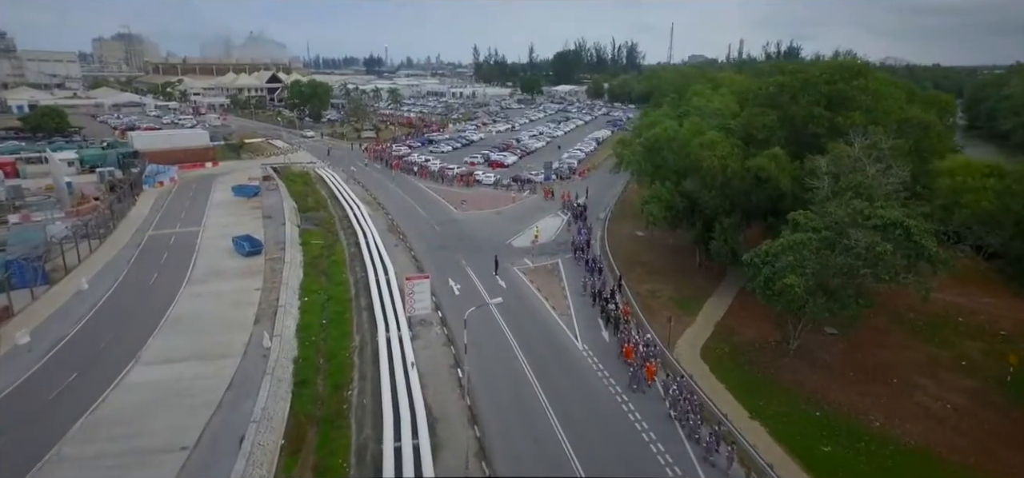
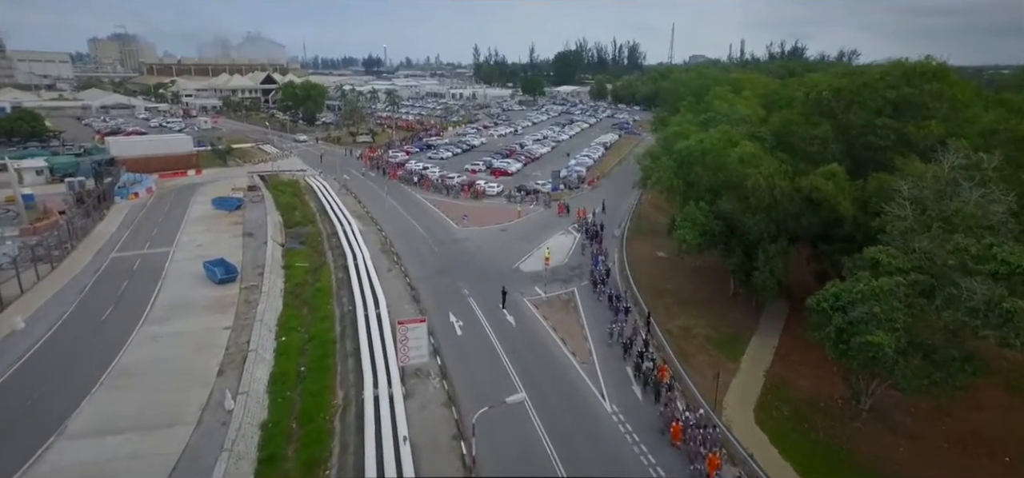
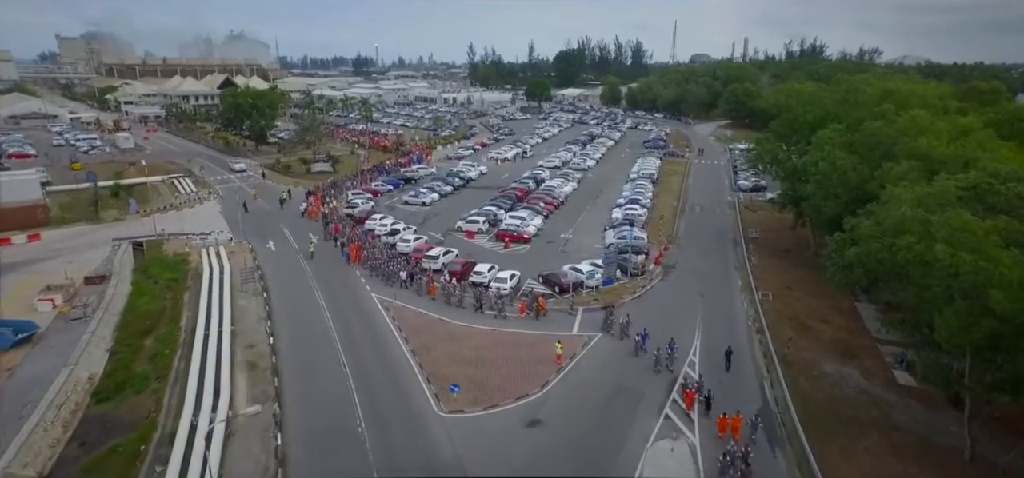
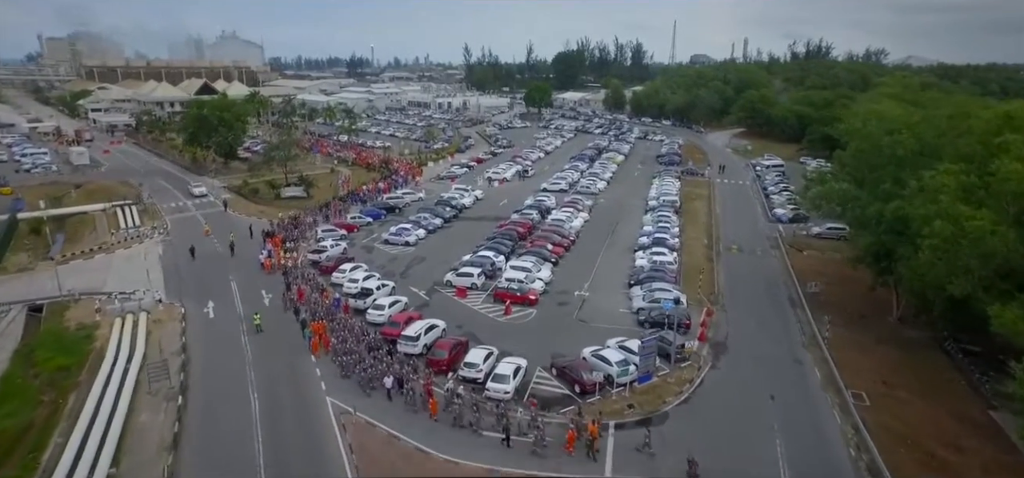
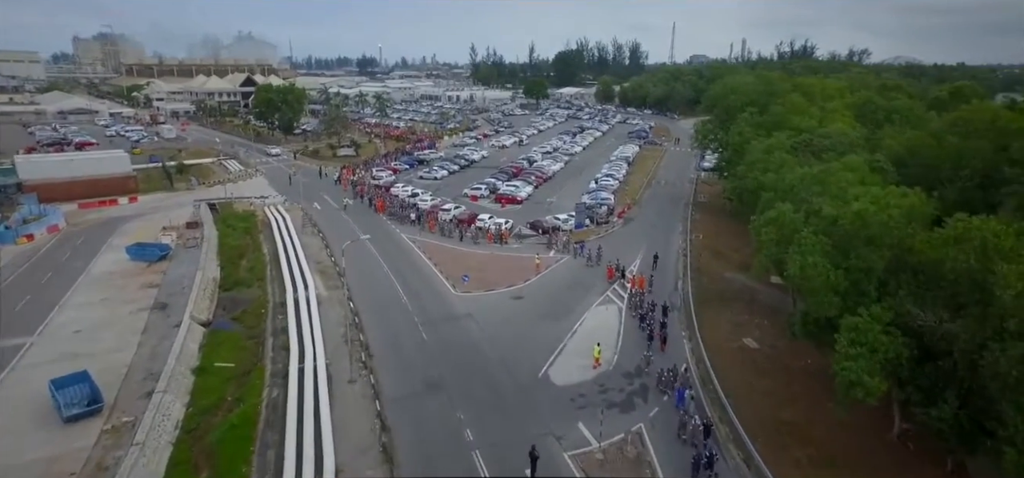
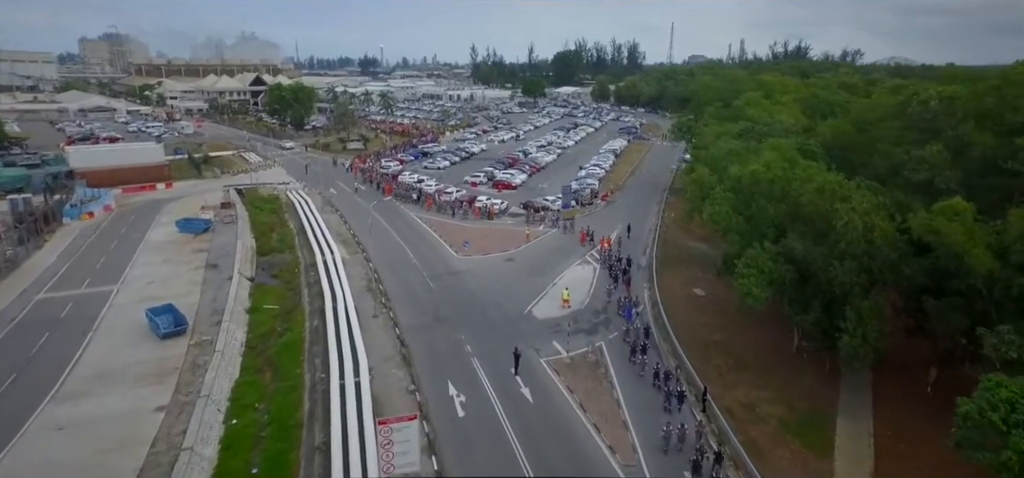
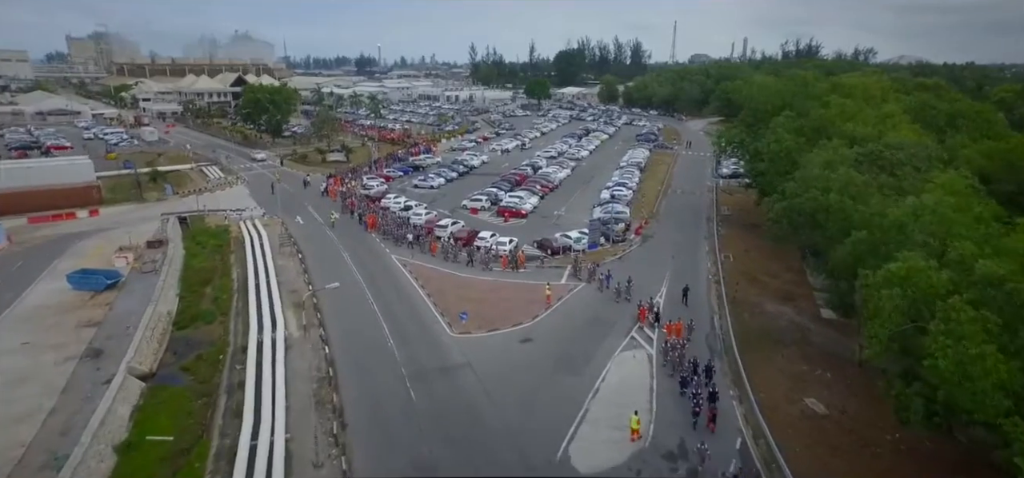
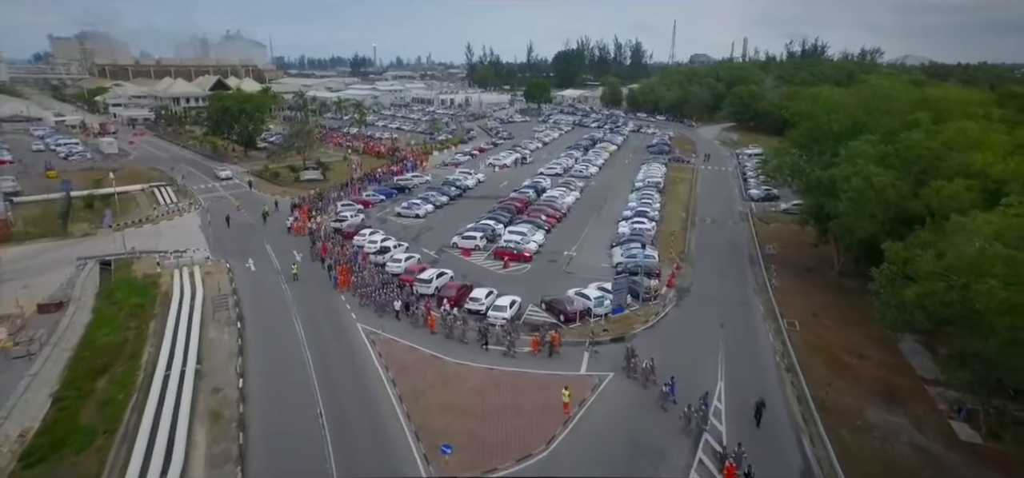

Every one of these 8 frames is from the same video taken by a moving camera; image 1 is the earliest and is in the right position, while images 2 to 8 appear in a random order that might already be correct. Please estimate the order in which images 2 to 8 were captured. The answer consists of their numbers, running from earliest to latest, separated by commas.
2, 6, 5, 7, 3, 8, 4
